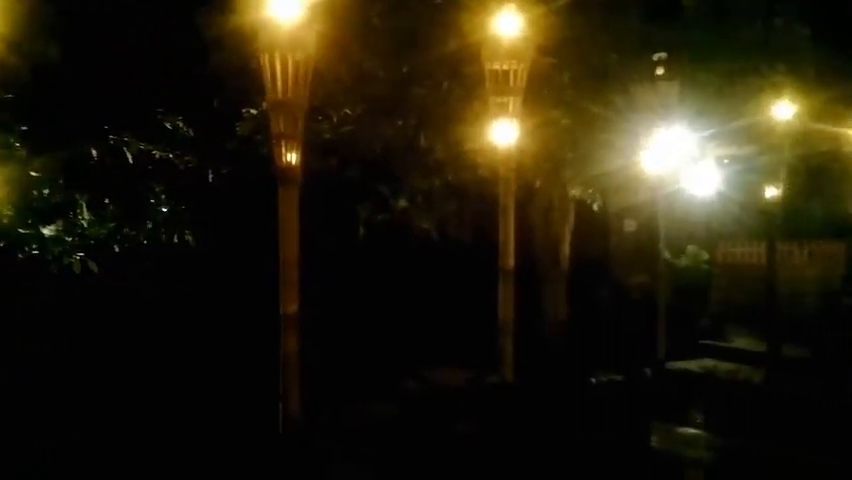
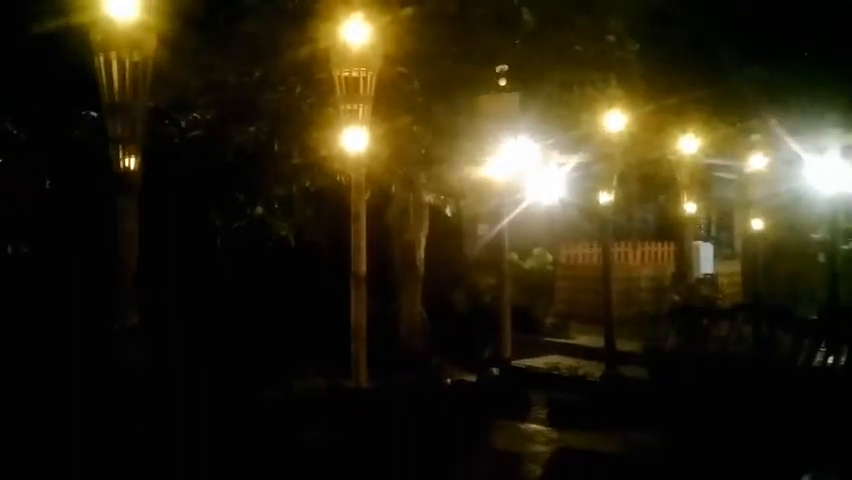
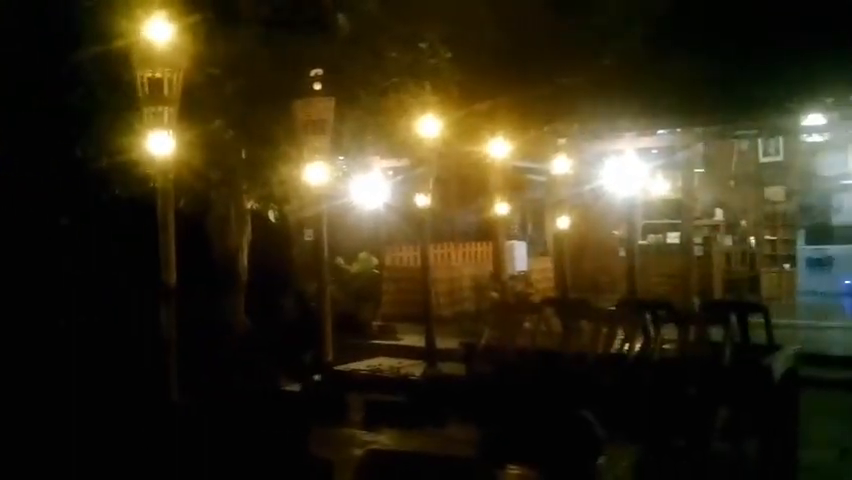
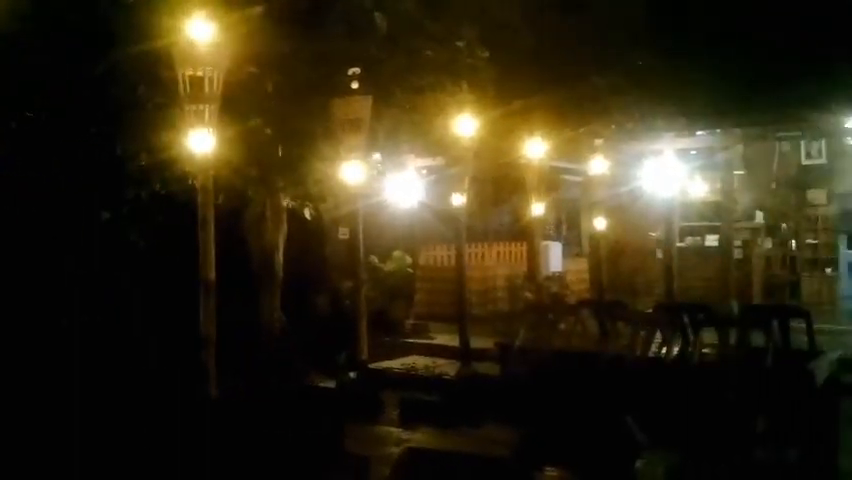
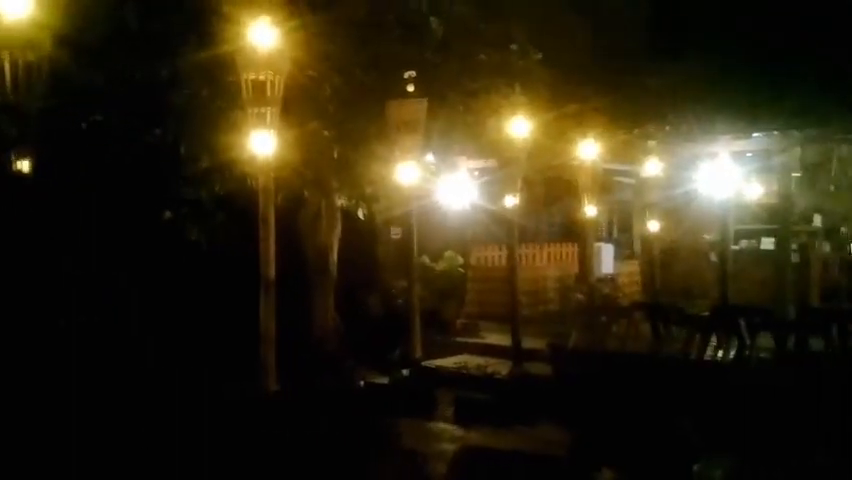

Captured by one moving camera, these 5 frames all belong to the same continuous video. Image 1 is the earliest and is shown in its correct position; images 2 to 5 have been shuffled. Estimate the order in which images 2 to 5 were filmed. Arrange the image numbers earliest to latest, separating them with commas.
2, 5, 4, 3
